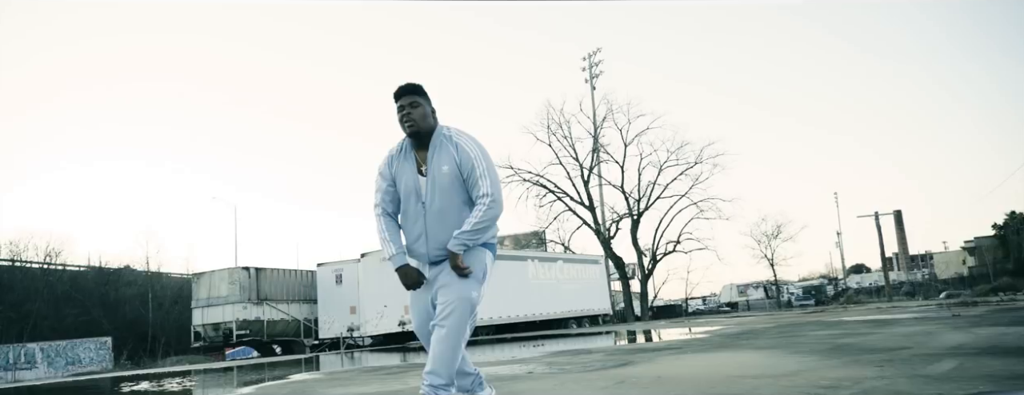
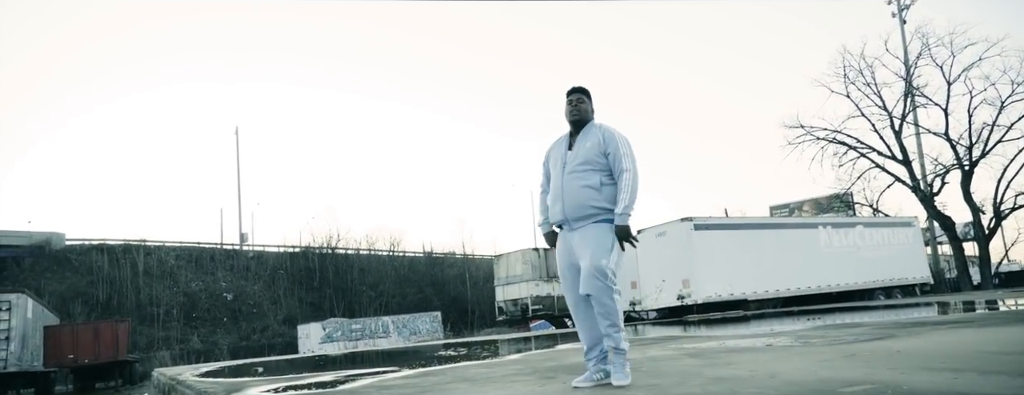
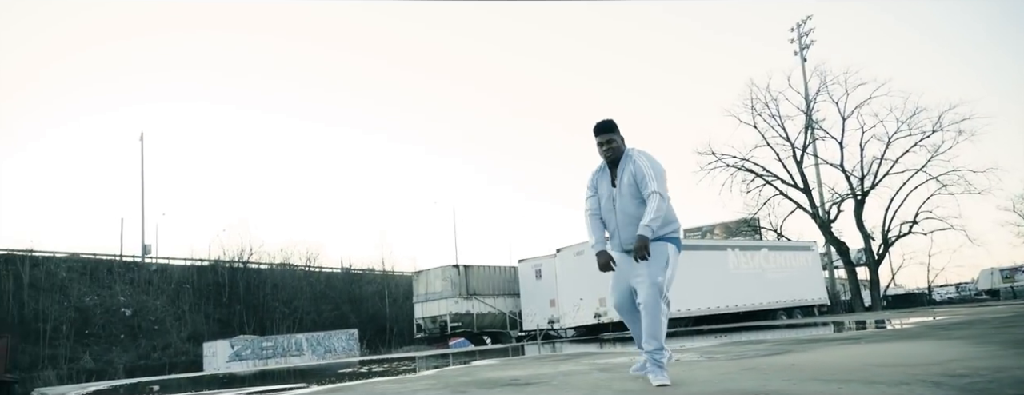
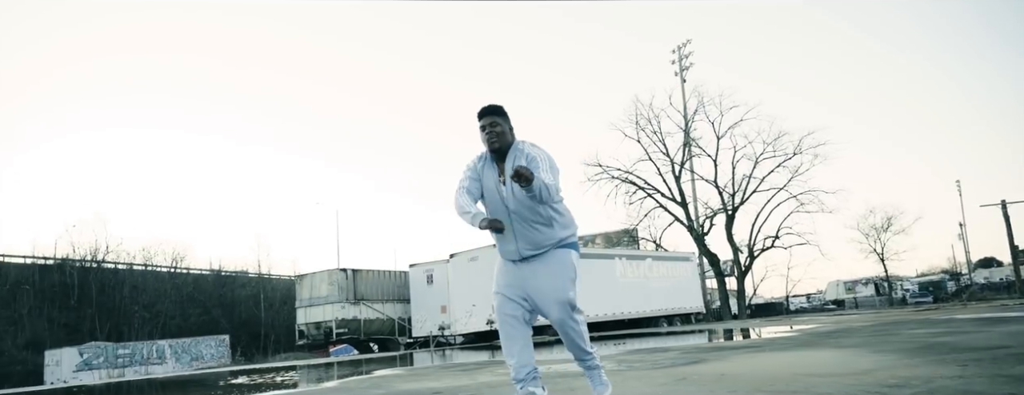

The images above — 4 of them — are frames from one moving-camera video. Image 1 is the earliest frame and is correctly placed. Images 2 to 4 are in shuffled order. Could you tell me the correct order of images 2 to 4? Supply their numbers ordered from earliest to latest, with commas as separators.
4, 3, 2
